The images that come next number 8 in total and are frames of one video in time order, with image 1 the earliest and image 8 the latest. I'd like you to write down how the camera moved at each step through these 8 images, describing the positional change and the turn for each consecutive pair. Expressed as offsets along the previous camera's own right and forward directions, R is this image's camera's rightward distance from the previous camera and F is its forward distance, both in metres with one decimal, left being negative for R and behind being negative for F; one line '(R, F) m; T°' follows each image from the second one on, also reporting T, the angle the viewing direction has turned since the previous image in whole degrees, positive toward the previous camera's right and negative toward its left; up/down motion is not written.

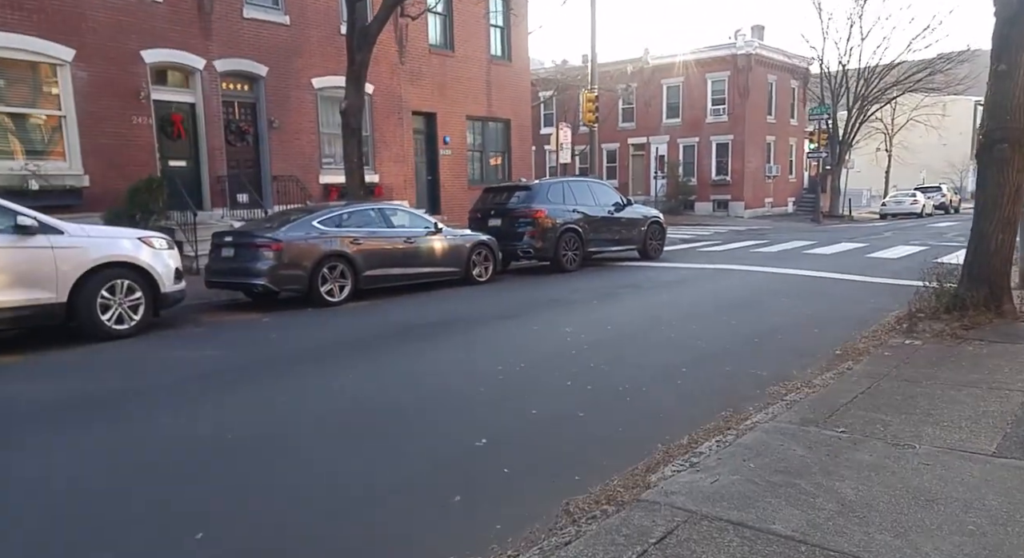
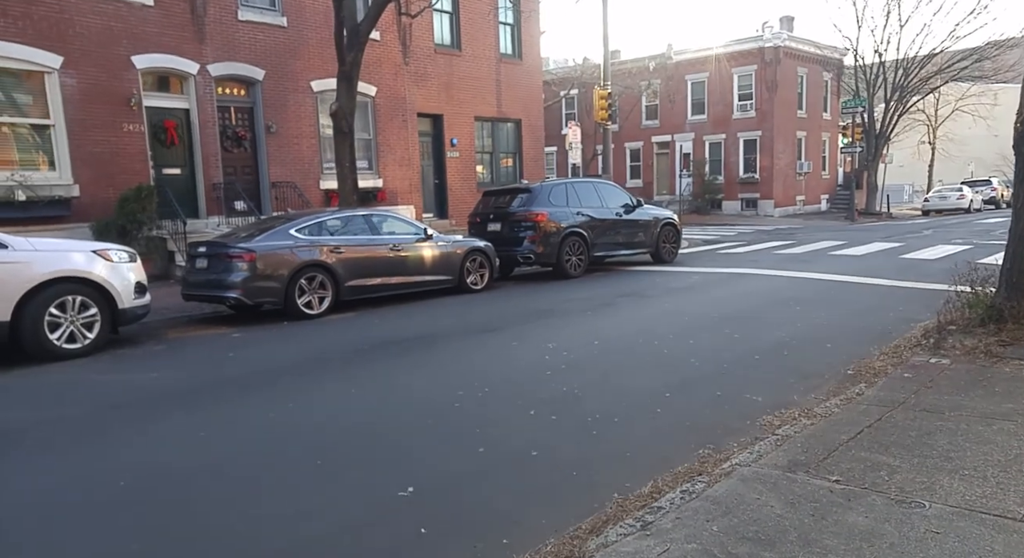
(+0.6, +0.7) m; -3°
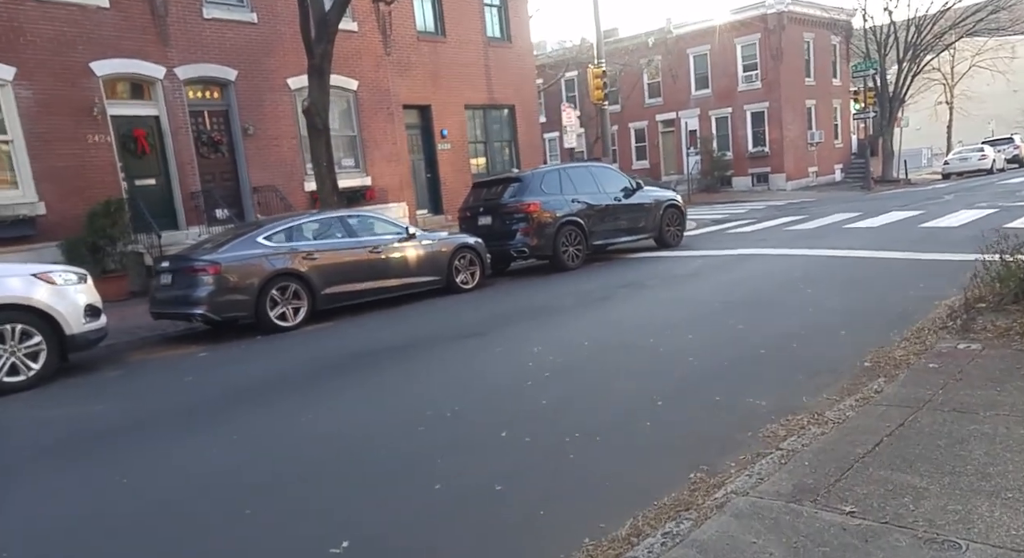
(+0.4, +0.7) m; -1°
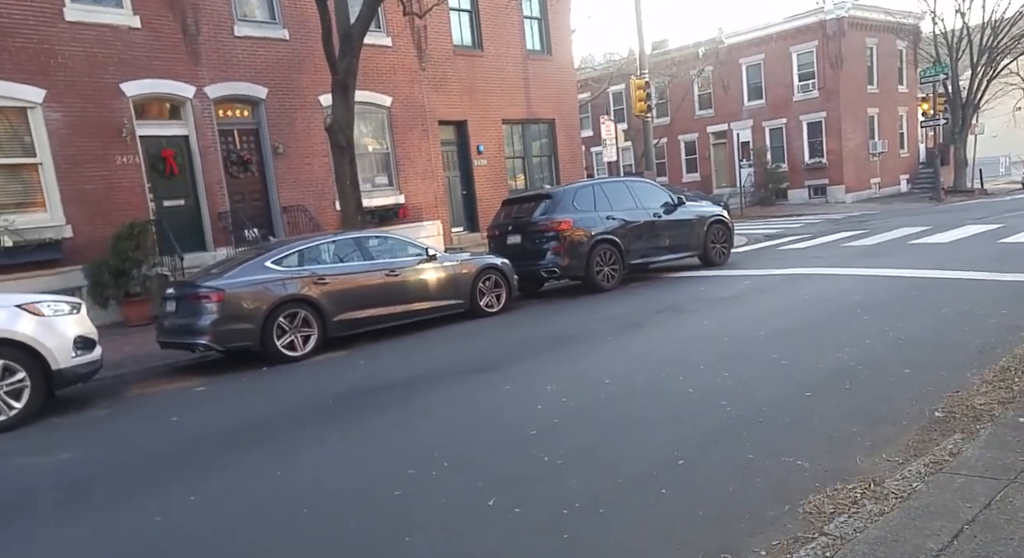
(+0.4, +0.7) m; -4°
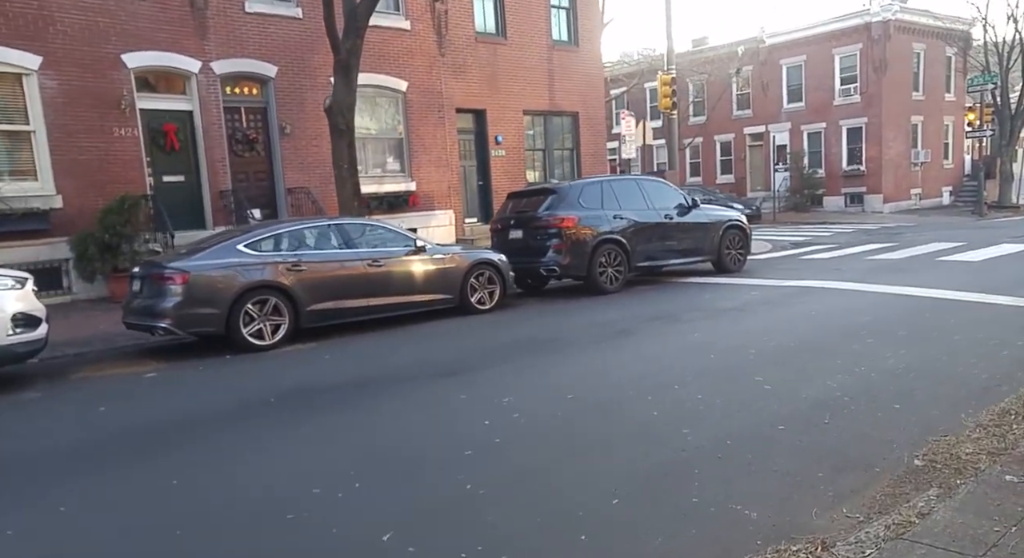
(+0.6, +0.5) m; -3°
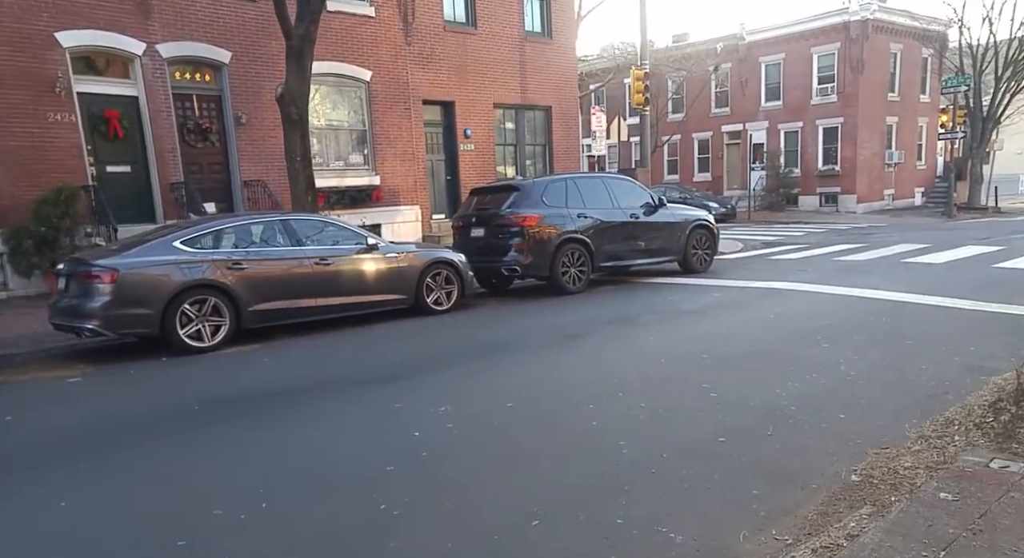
(+0.3, +0.2) m; +1°
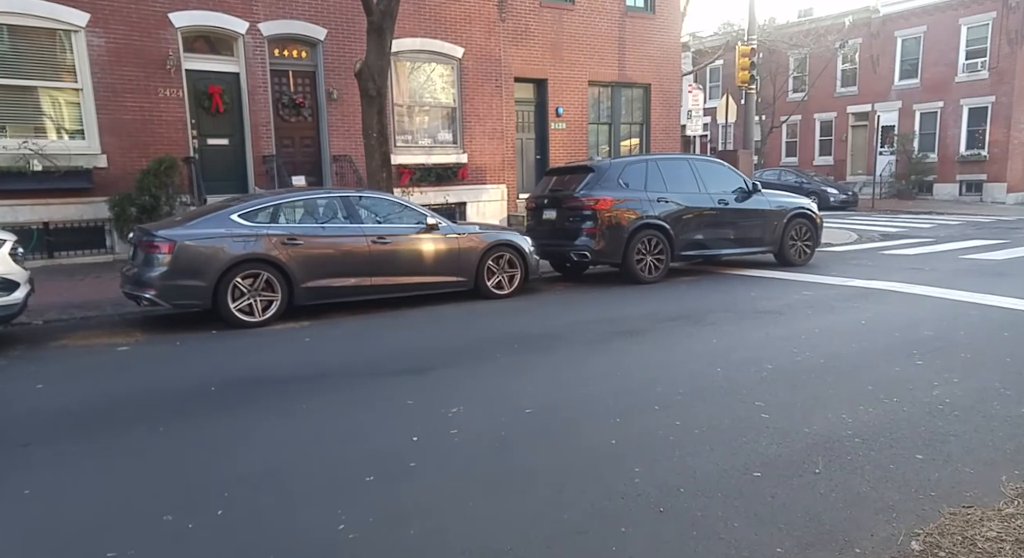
(+0.6, +0.6) m; -9°
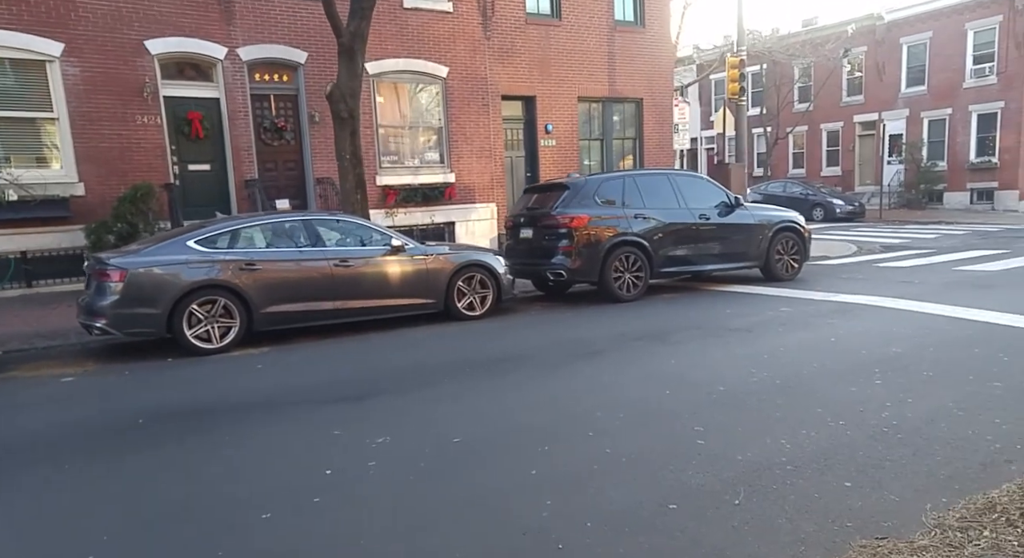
(+0.6, +0.2) m; -1°
